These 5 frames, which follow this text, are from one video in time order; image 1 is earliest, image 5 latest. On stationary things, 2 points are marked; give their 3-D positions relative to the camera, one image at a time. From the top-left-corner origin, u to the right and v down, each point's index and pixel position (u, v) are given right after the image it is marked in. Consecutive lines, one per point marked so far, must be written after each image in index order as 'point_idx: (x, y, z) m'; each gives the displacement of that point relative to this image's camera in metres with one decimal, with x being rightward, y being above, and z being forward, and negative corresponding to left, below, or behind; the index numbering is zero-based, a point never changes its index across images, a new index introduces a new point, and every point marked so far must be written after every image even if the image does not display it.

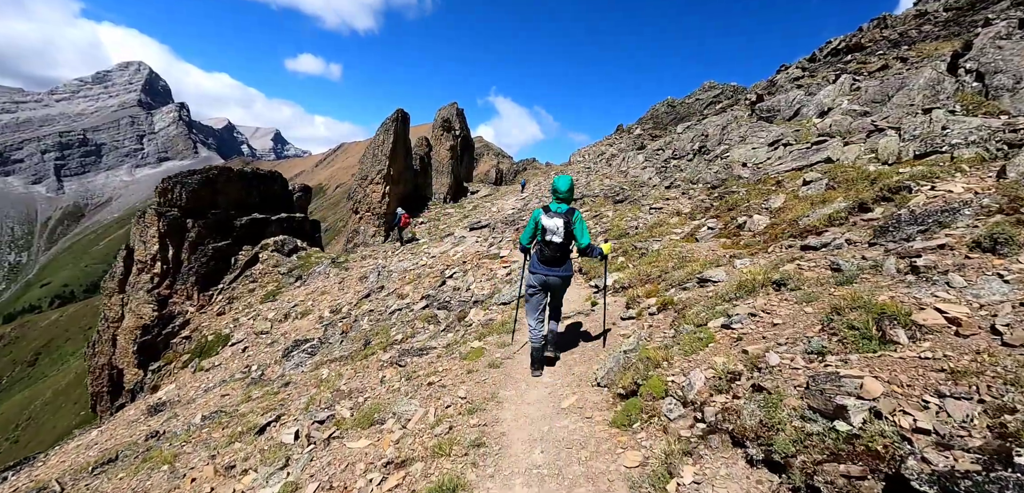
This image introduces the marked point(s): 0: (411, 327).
0: (-4.5, -3.6, +19.3) m
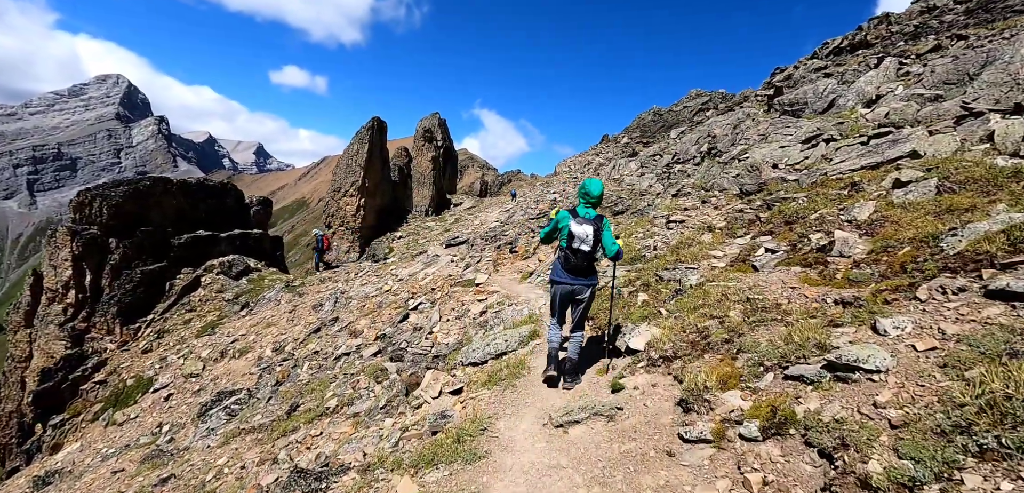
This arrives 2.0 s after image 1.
0: (-5.3, -4.6, +14.2) m
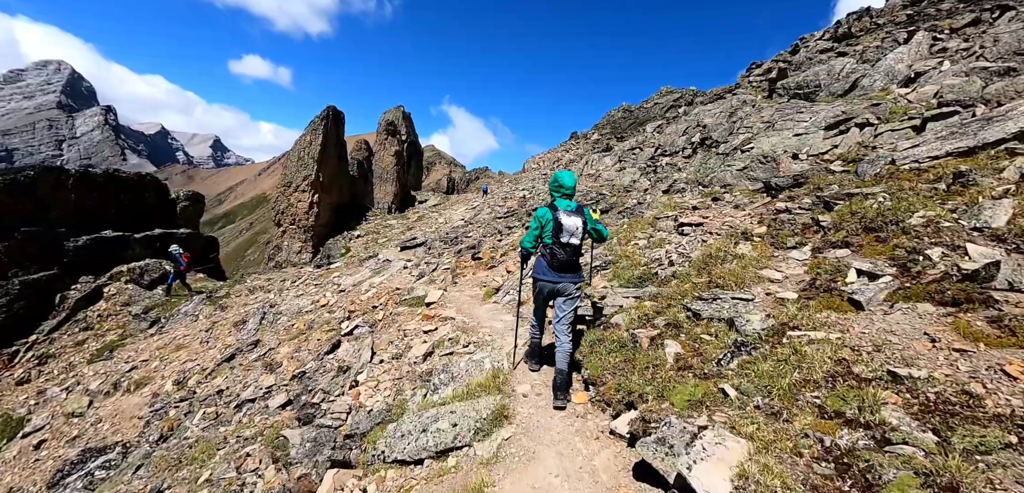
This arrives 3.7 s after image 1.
0: (-6.2, -4.9, +9.7) m
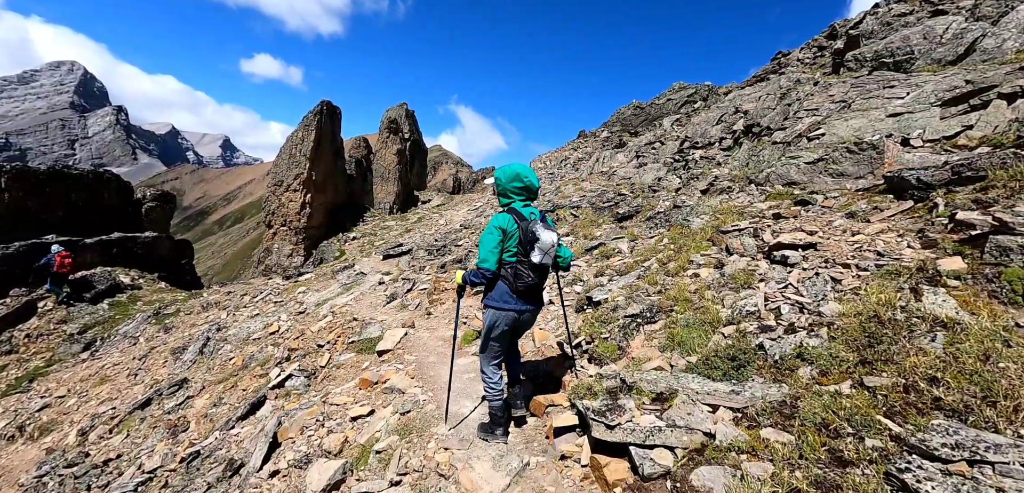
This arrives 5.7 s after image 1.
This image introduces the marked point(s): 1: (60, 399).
0: (-6.5, -5.4, +5.4) m
1: (-19.3, -6.5, +18.5) m
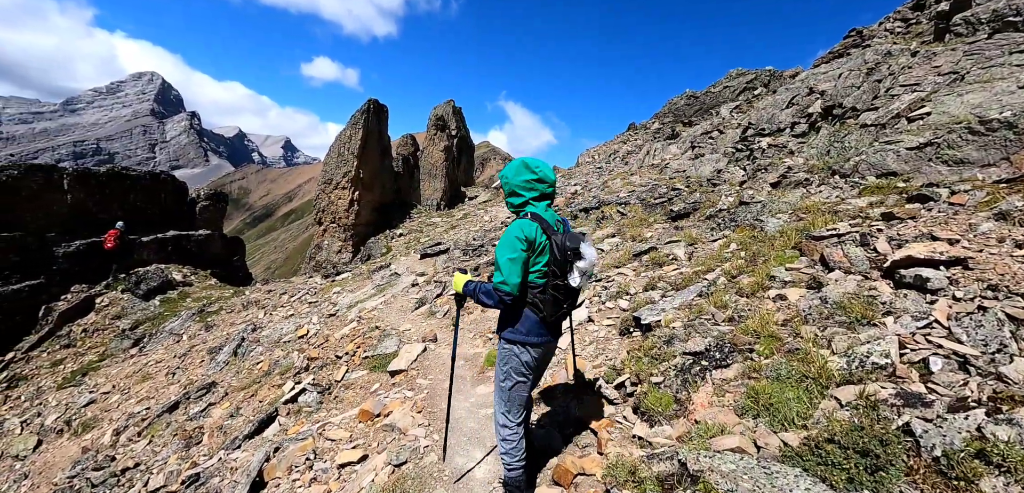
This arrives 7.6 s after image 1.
0: (-6.4, -5.6, +4.6) m
1: (-17.7, -6.5, +19.0) m
